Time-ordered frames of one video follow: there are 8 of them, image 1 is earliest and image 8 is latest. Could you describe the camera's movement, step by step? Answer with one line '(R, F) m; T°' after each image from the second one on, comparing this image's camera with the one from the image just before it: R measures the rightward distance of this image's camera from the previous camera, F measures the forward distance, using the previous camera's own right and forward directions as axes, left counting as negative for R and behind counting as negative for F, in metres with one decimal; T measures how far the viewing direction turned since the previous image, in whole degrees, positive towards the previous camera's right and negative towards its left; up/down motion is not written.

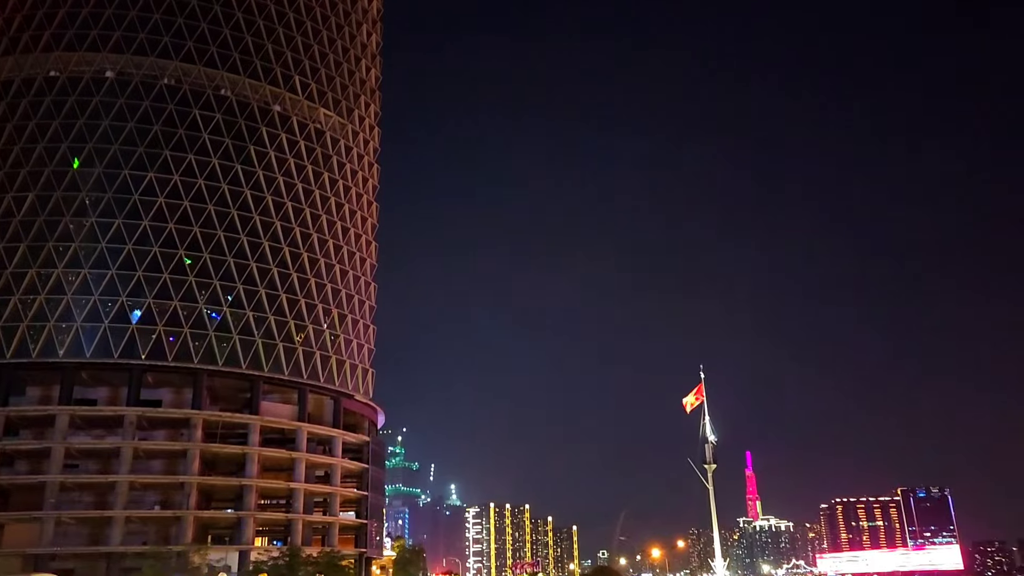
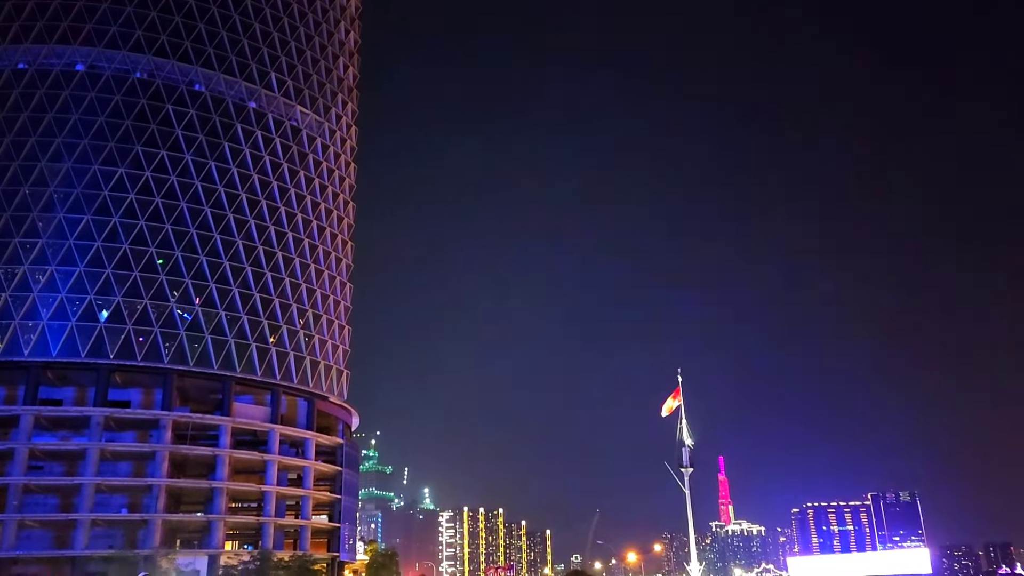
(-0.2, +0.6) m; +2°
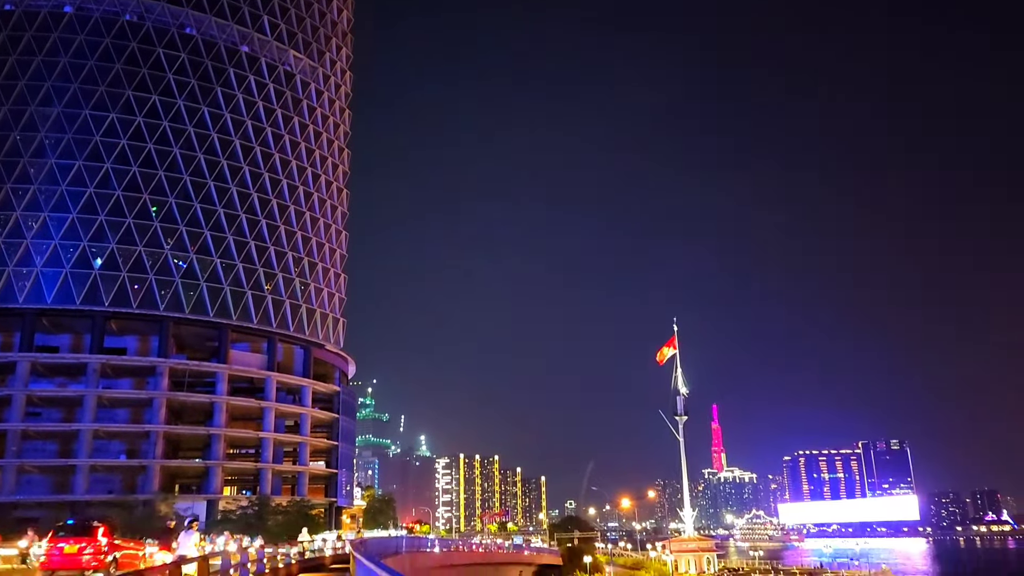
(0.0, +0.5) m; 0°
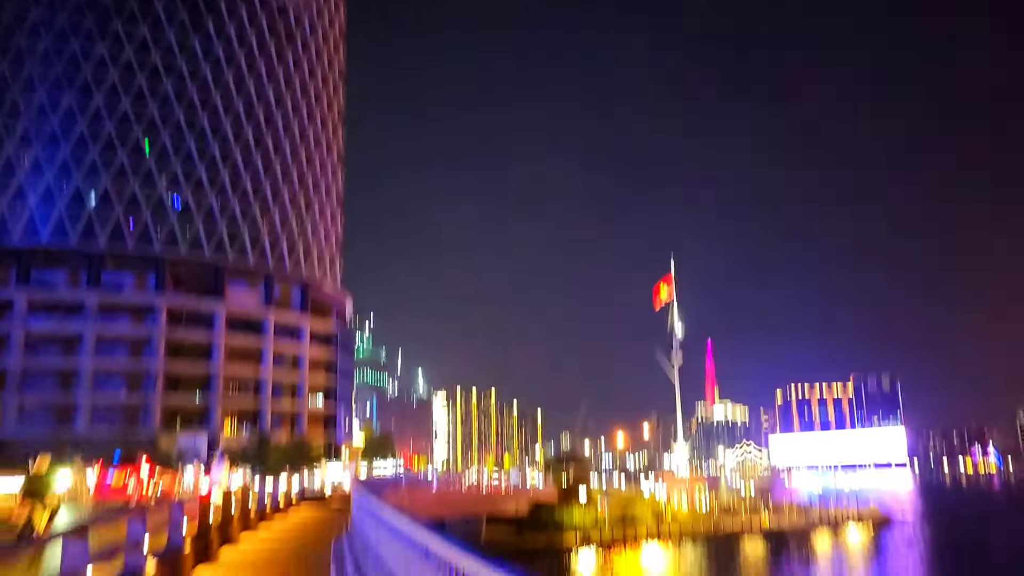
(0.0, +0.1) m; 0°
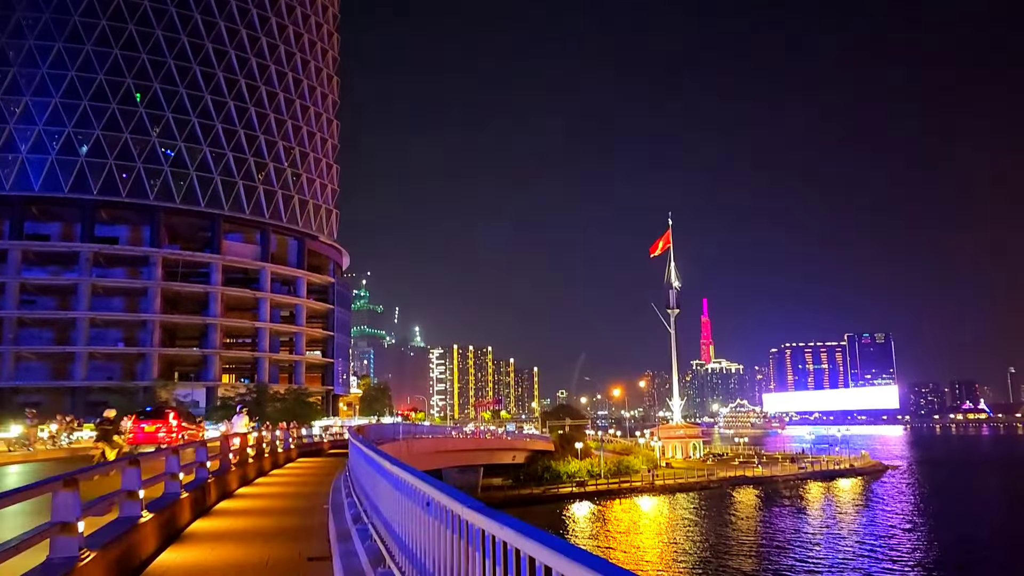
(-0.1, +0.2) m; 0°
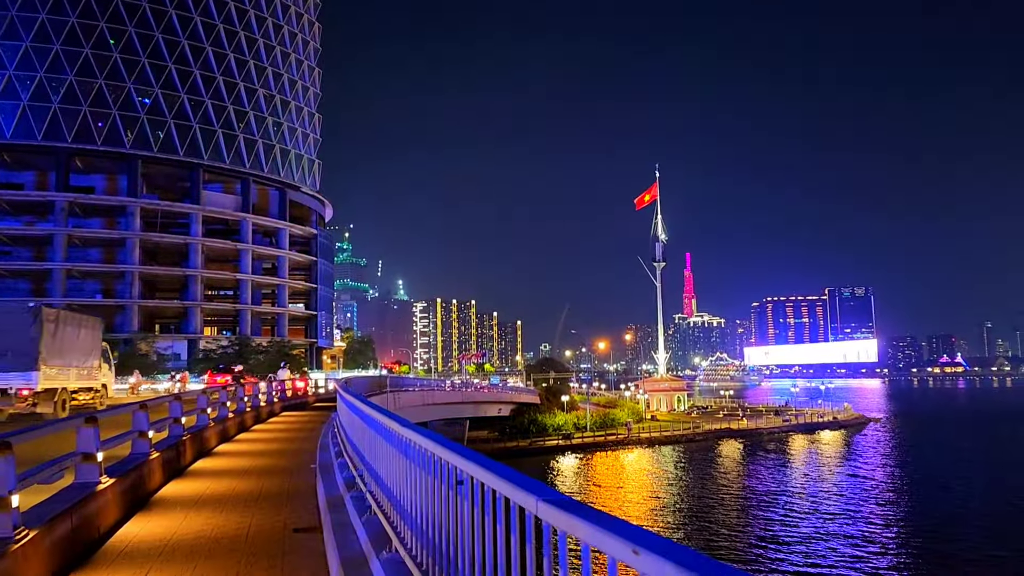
(-0.2, +0.6) m; +1°
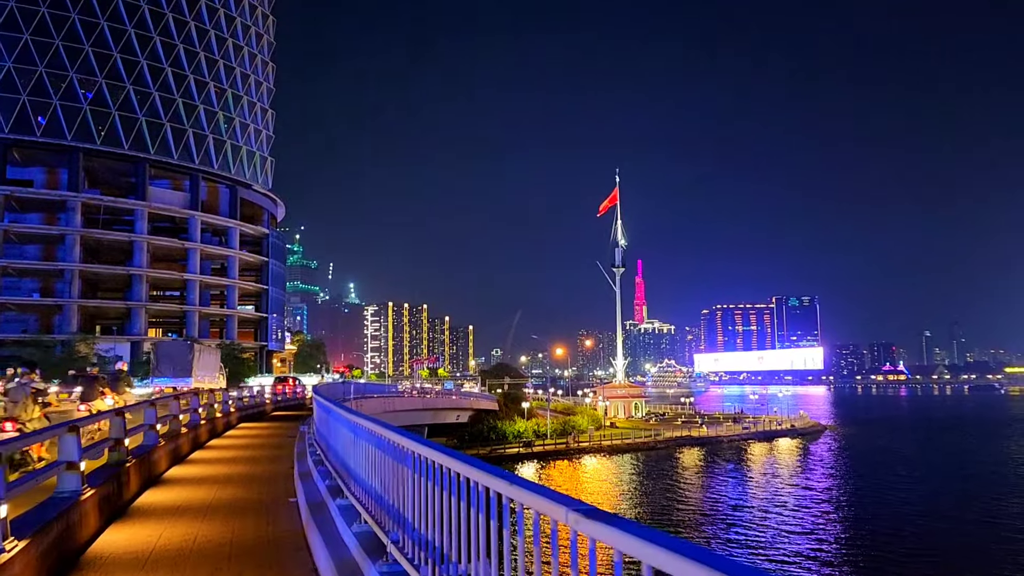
(-0.5, +1.1) m; +3°
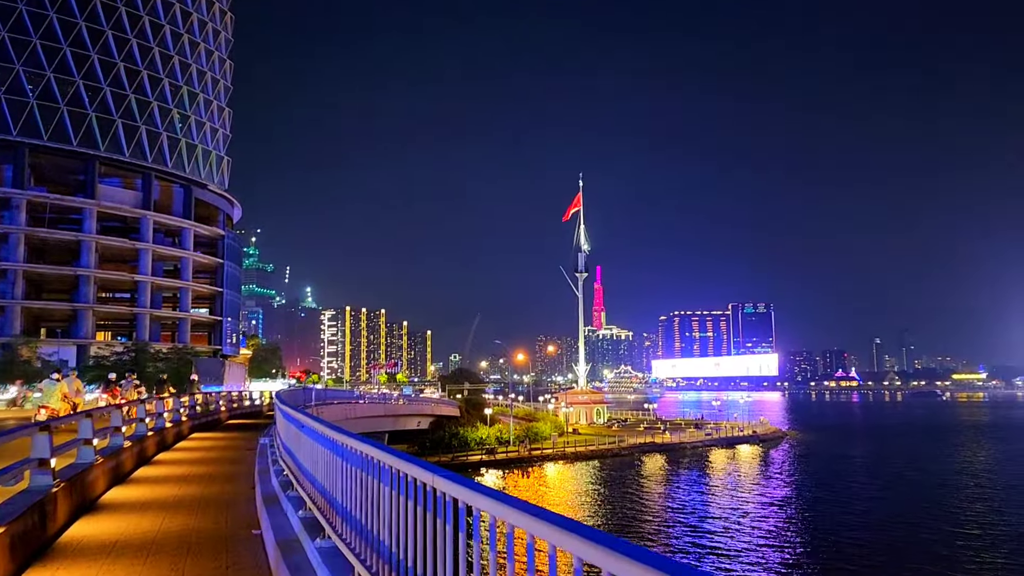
(-0.3, +0.7) m; +3°
